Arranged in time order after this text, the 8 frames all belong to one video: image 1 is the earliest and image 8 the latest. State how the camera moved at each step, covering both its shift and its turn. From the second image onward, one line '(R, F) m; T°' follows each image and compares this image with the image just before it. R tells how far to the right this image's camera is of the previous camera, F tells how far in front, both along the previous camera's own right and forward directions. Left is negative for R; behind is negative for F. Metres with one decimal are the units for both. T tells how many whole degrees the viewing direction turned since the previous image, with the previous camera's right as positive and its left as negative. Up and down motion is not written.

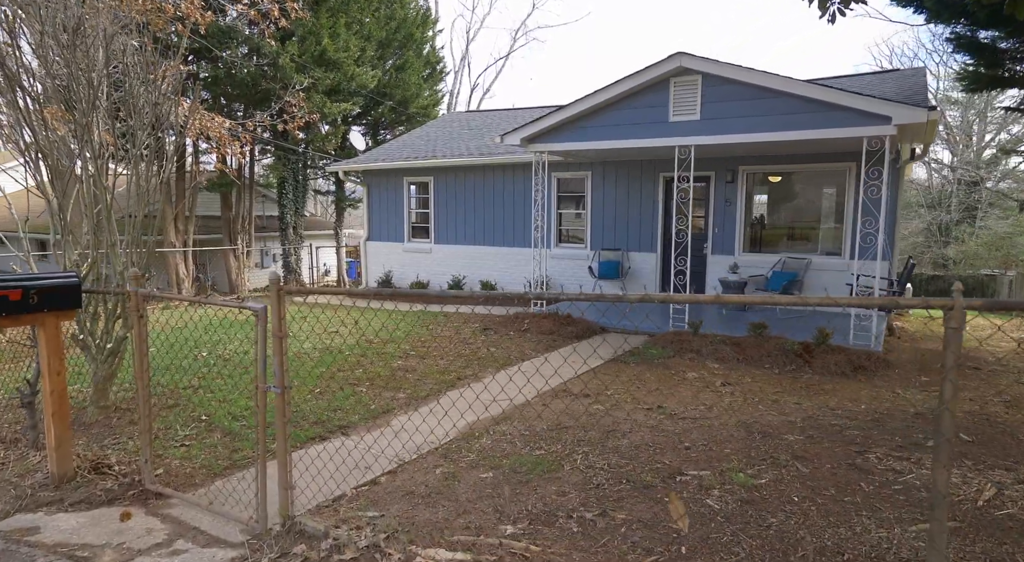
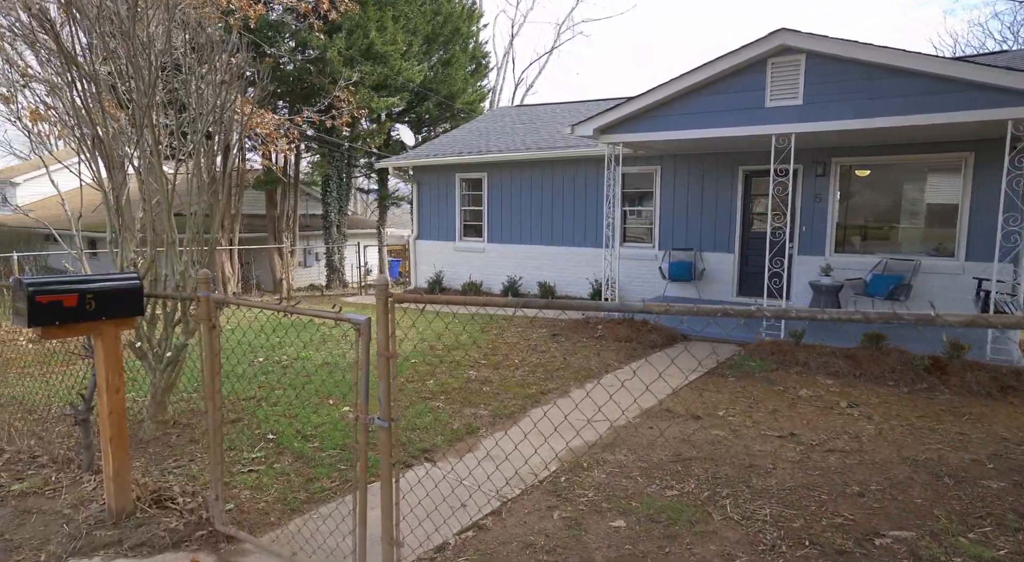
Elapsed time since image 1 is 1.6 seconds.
(-0.5, +0.6) m; -3°
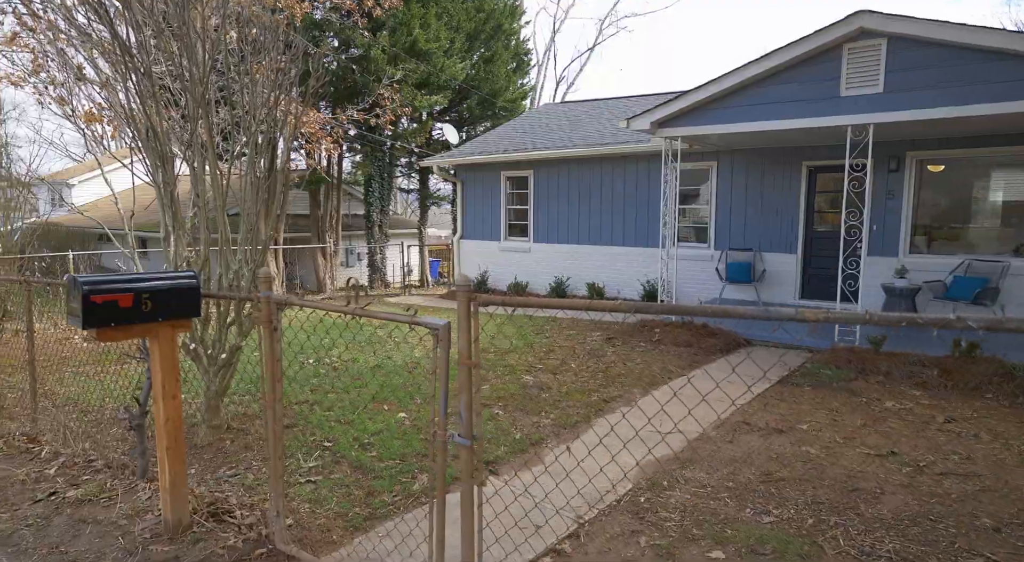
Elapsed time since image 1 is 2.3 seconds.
(-0.2, +0.3) m; -3°
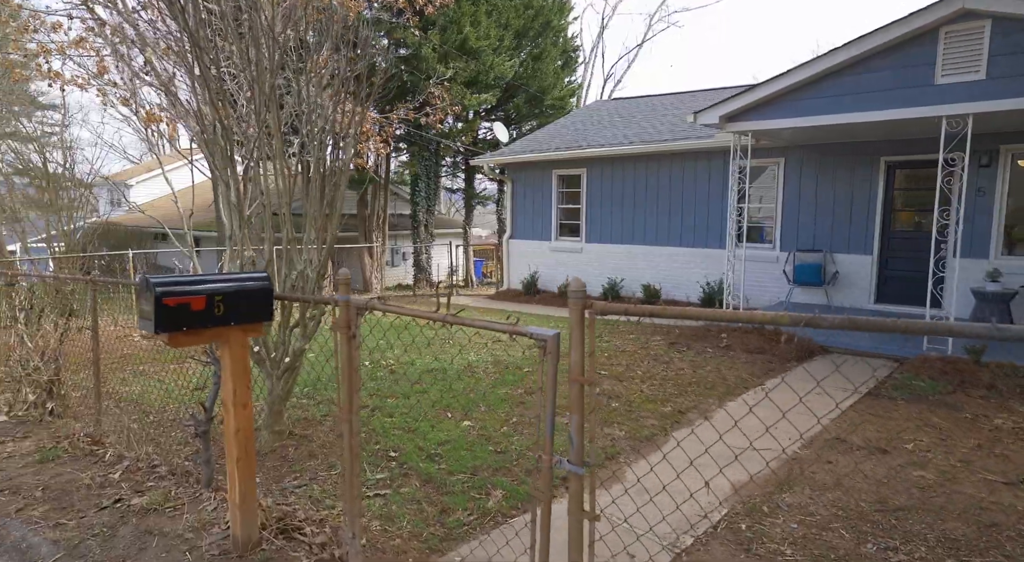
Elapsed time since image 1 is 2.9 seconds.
(-0.2, +0.2) m; -4°
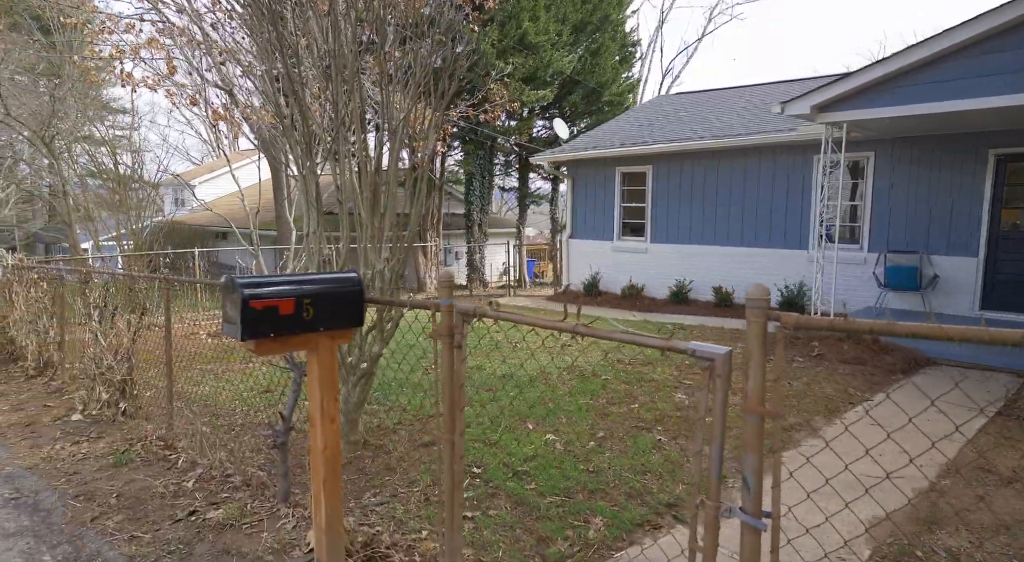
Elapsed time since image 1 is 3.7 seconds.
(-0.3, +0.3) m; -4°
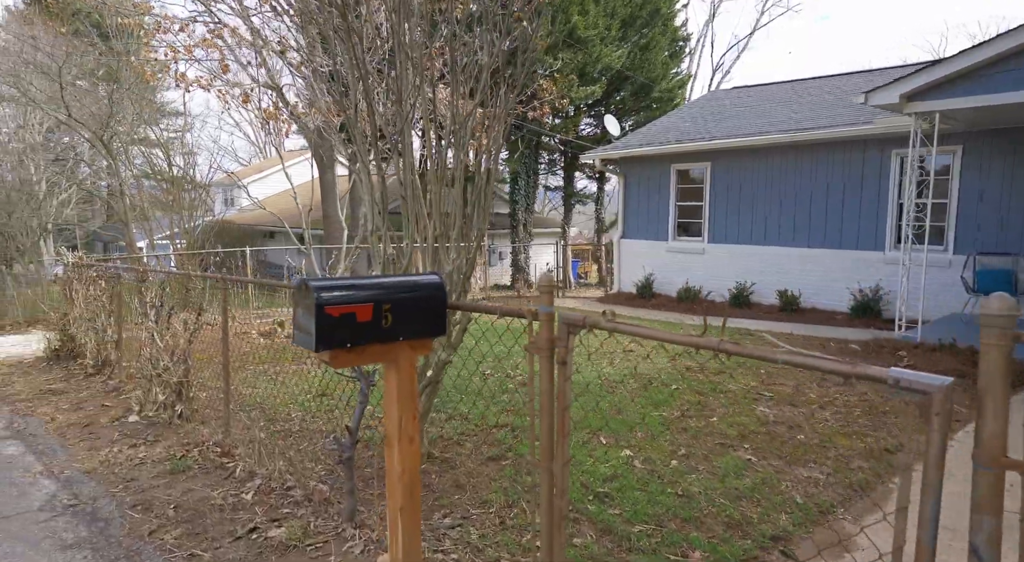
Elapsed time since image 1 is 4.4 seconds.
(-0.2, +0.3) m; -4°
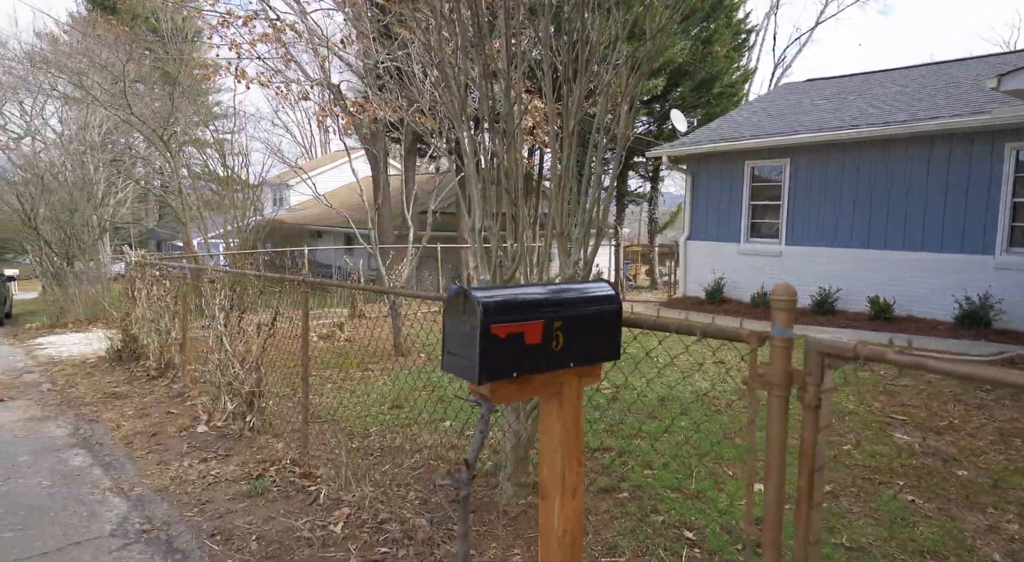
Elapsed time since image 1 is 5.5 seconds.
(-0.4, +0.4) m; -3°
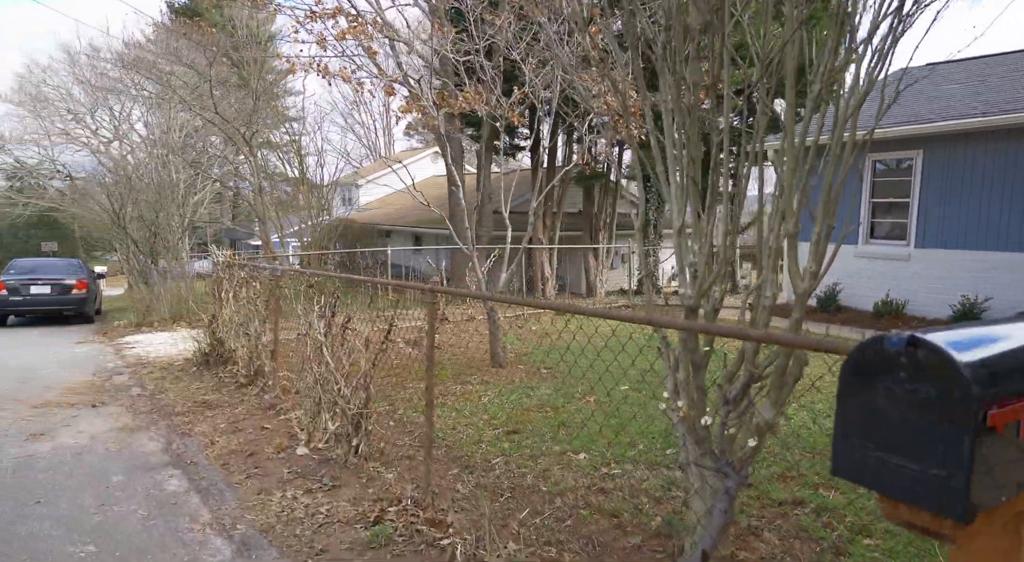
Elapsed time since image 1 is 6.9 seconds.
(-0.5, +0.6) m; -5°
